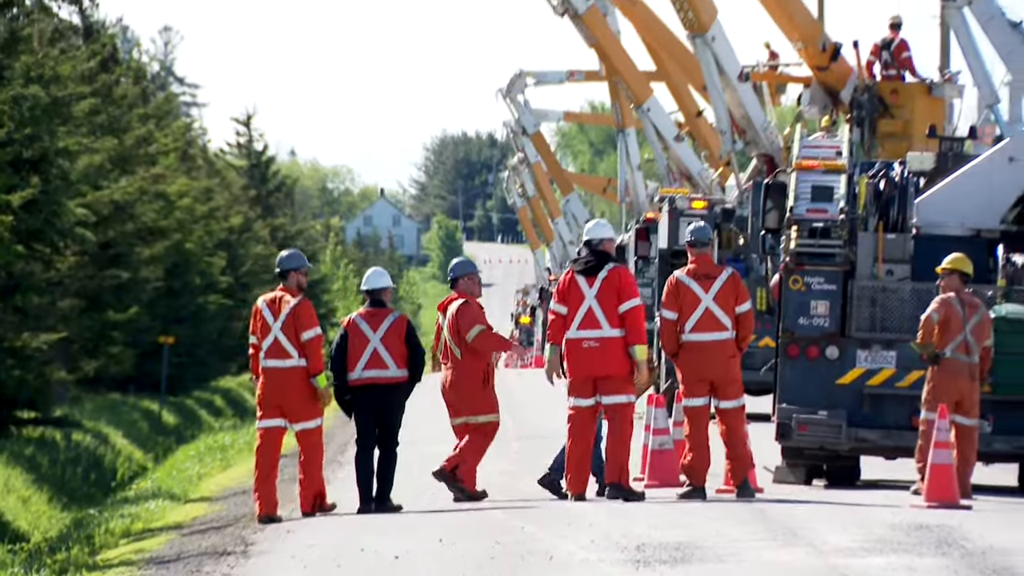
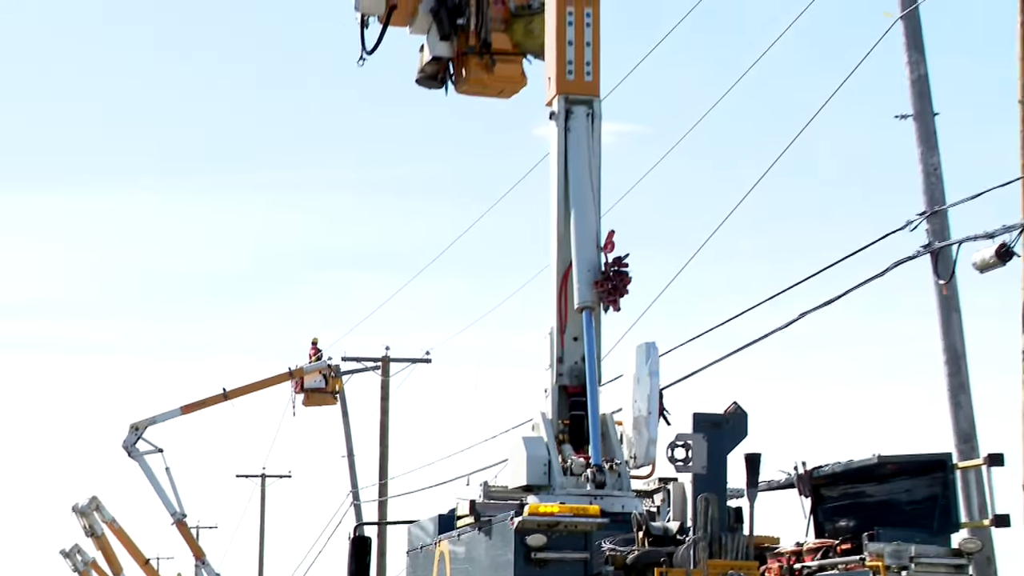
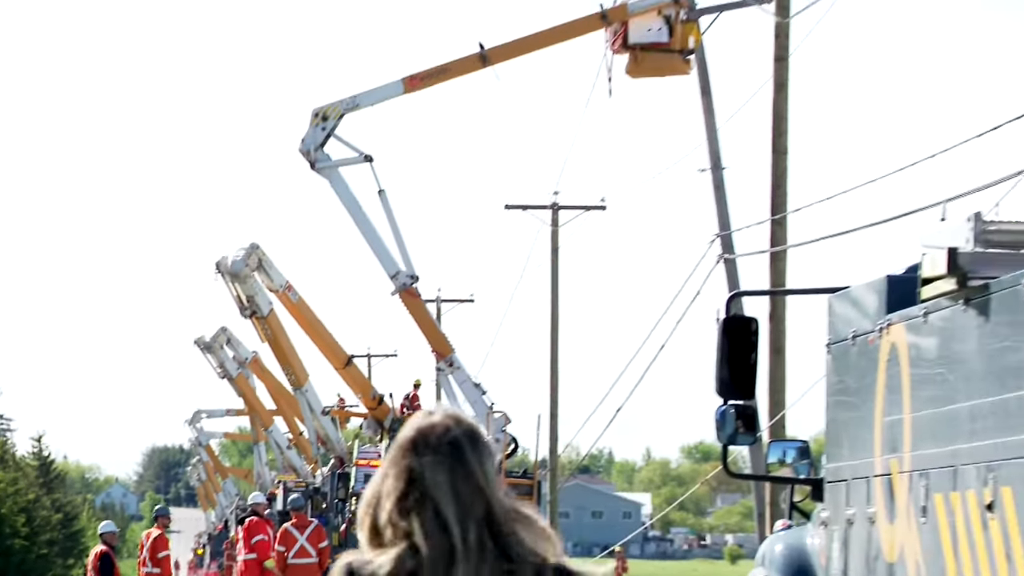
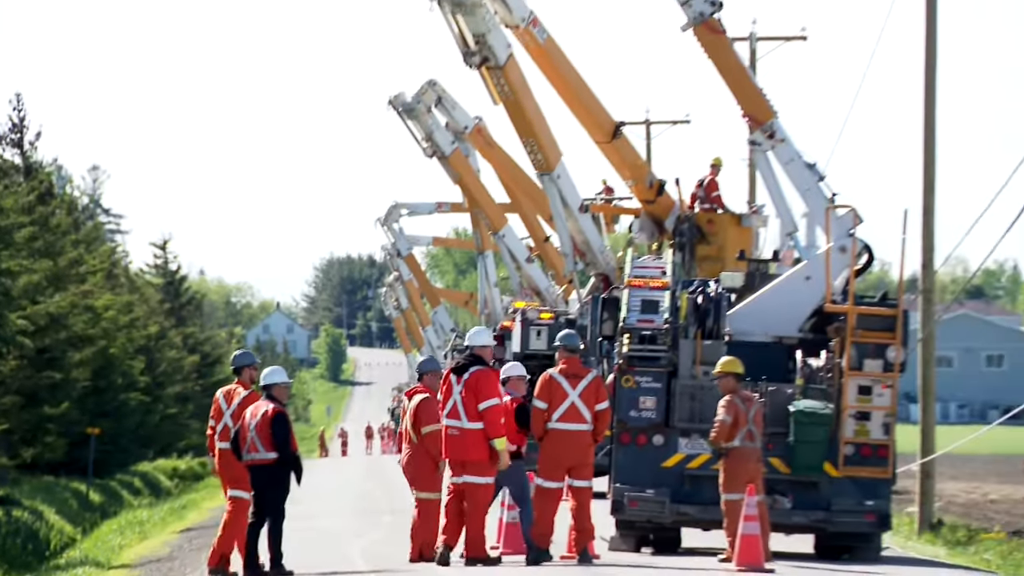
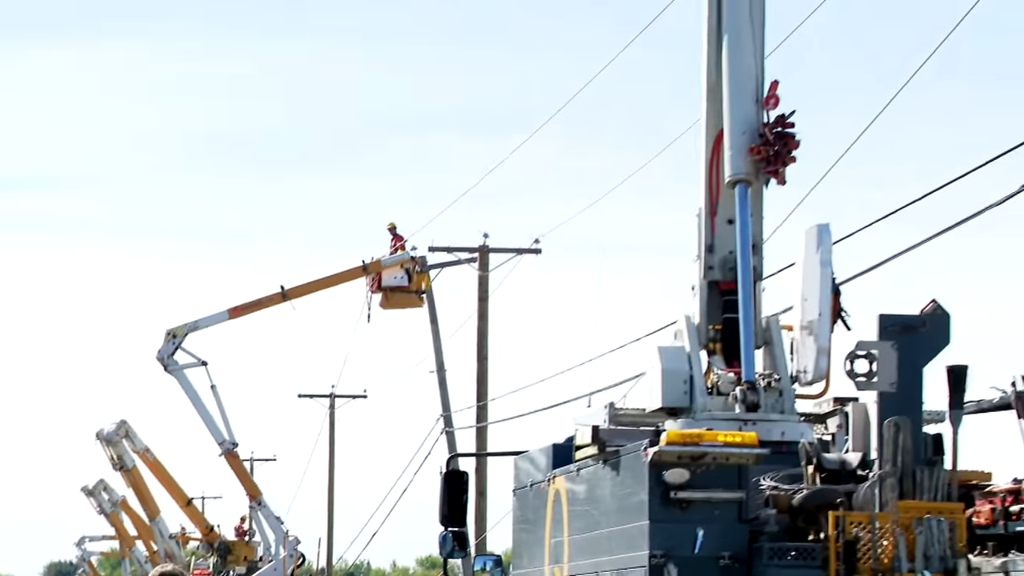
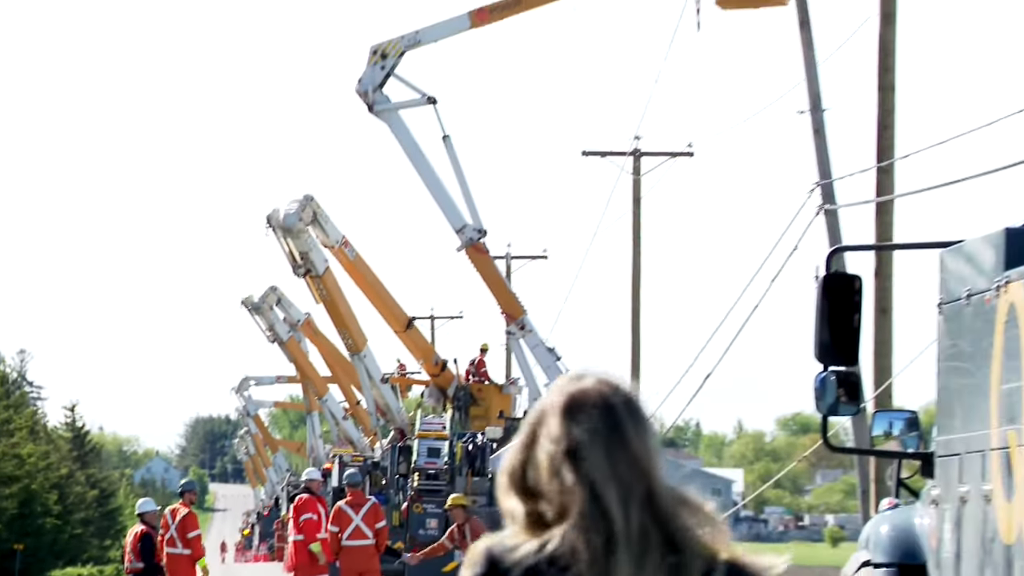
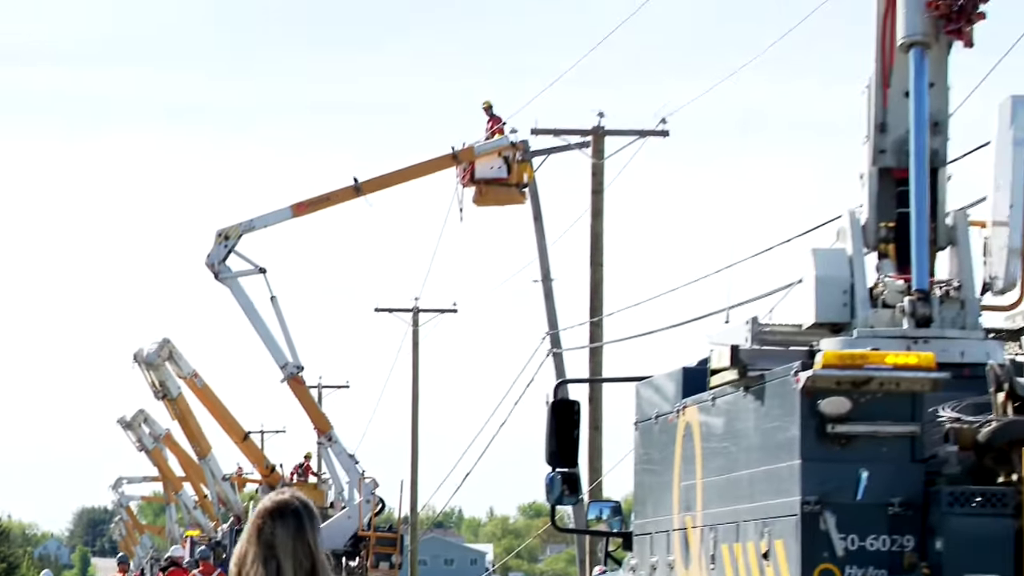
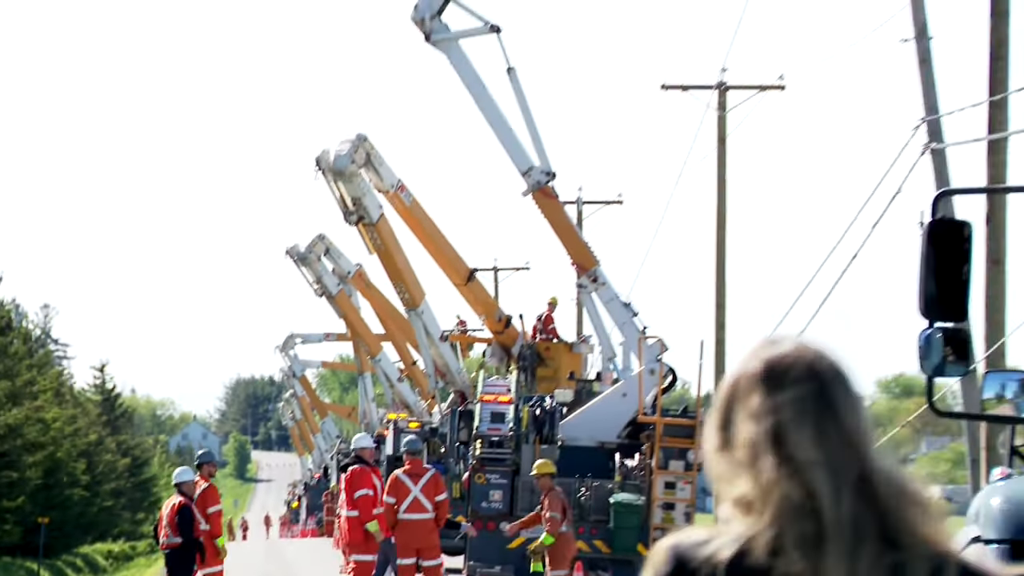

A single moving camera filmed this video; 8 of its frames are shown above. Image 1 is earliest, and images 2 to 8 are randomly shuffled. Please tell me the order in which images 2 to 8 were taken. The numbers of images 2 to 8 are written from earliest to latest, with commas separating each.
4, 8, 6, 3, 7, 5, 2
